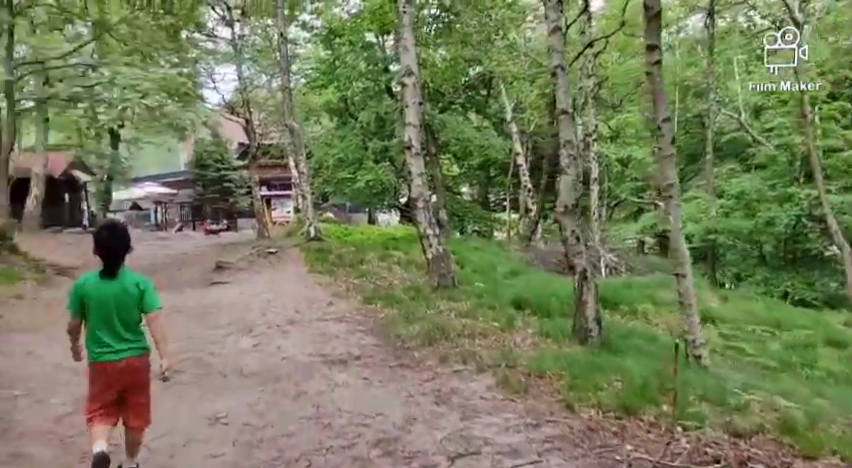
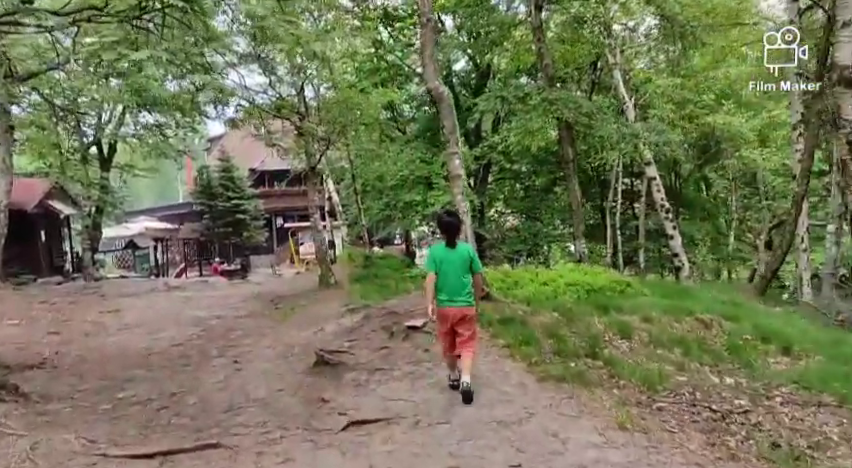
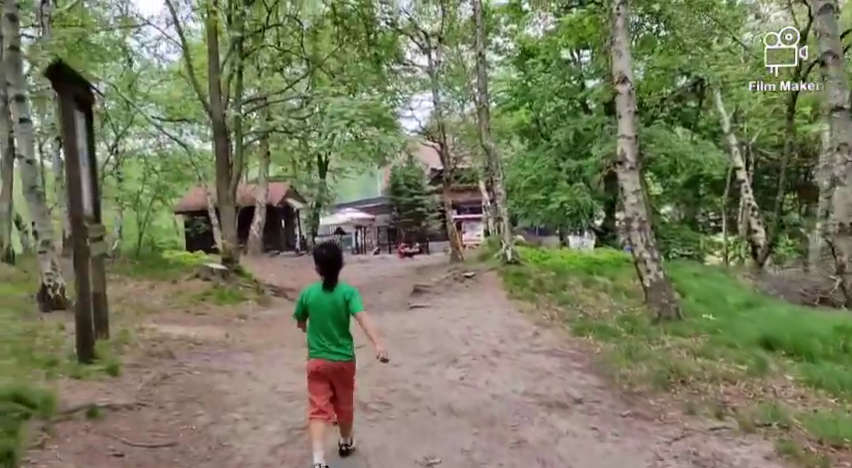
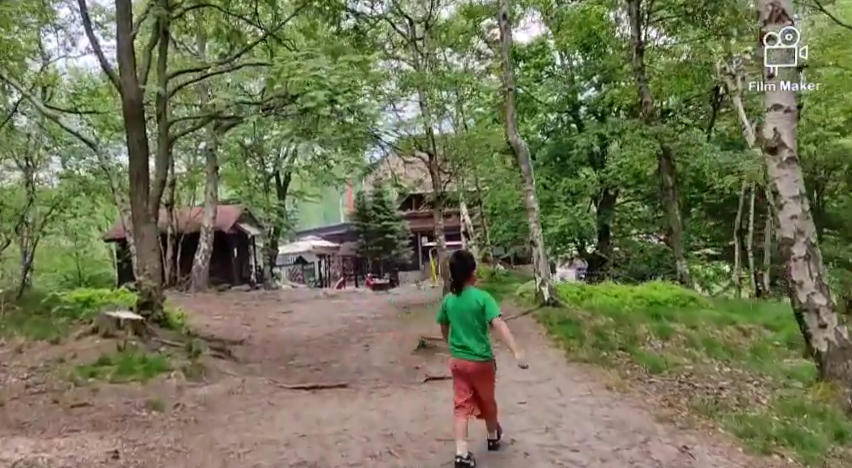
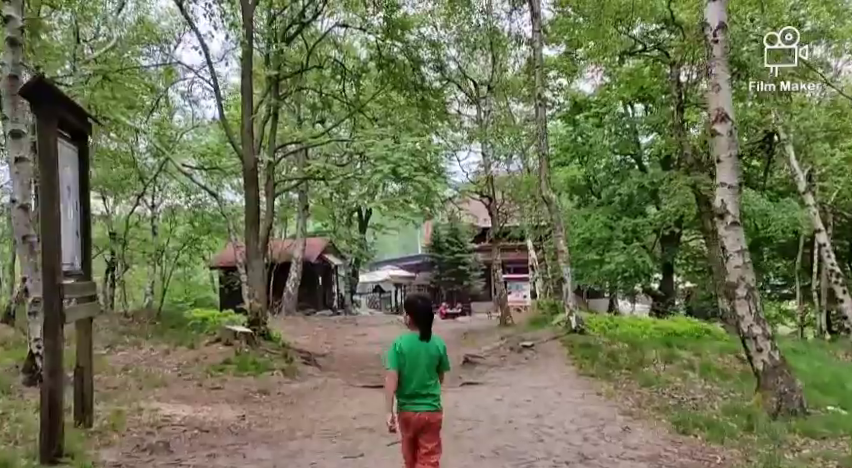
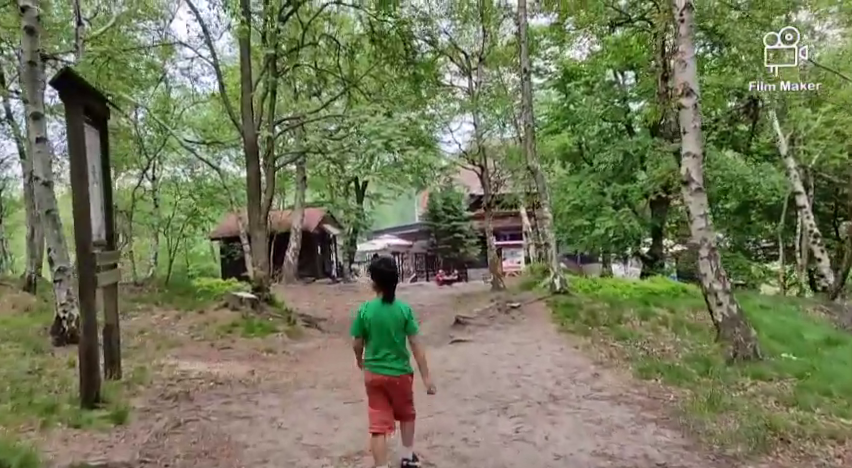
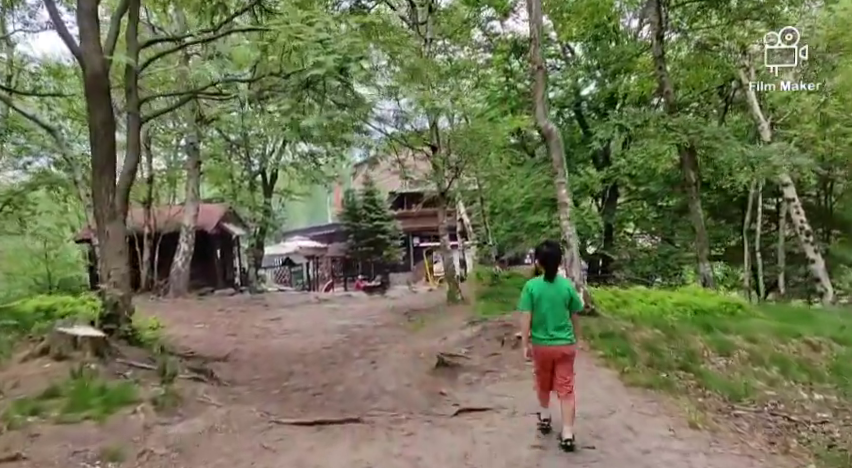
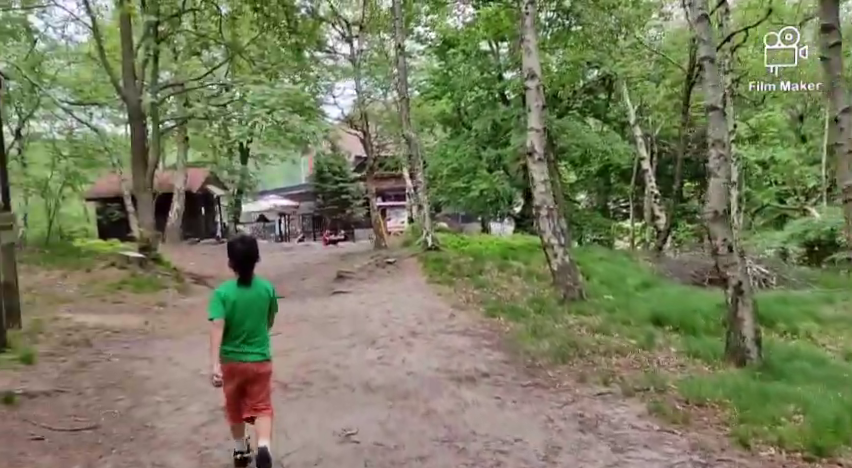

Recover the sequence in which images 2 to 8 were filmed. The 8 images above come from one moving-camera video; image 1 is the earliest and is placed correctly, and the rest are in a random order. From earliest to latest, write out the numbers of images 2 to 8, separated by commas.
8, 3, 6, 5, 4, 7, 2
